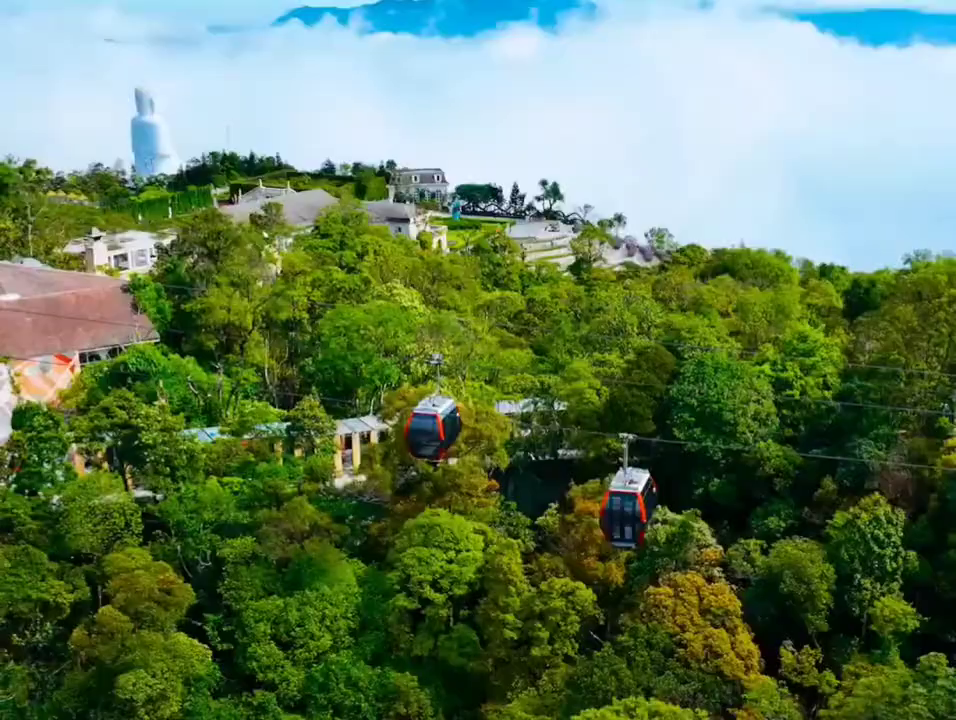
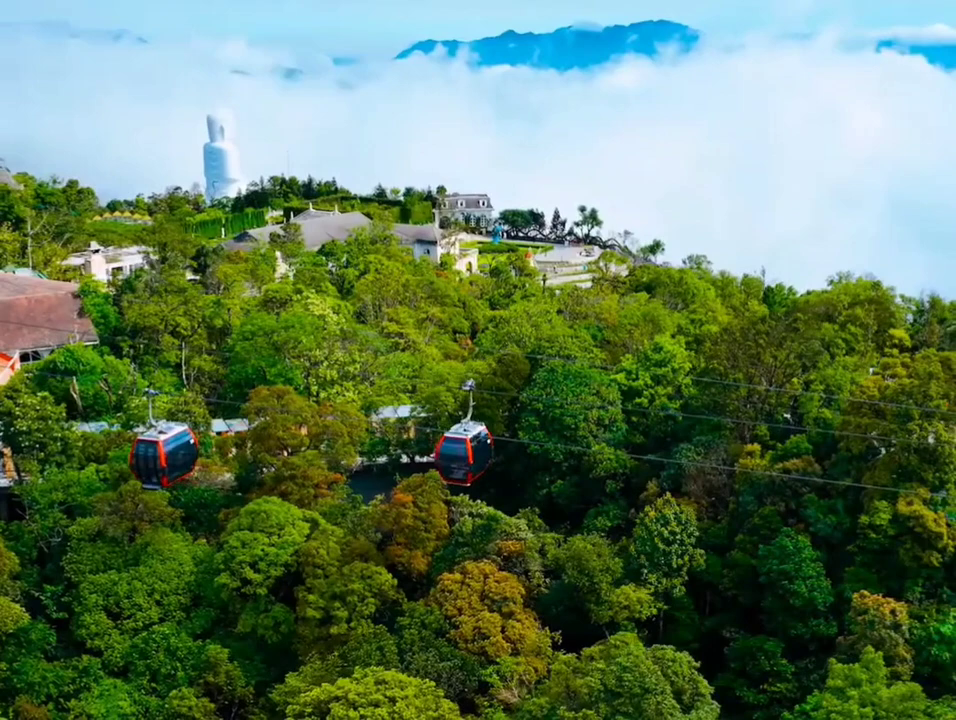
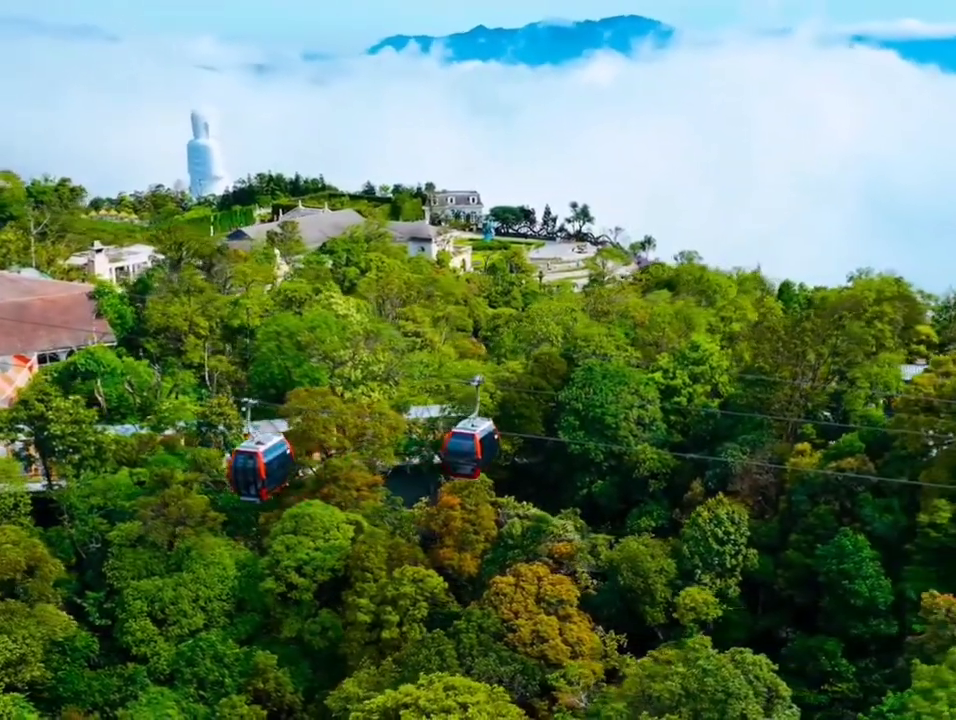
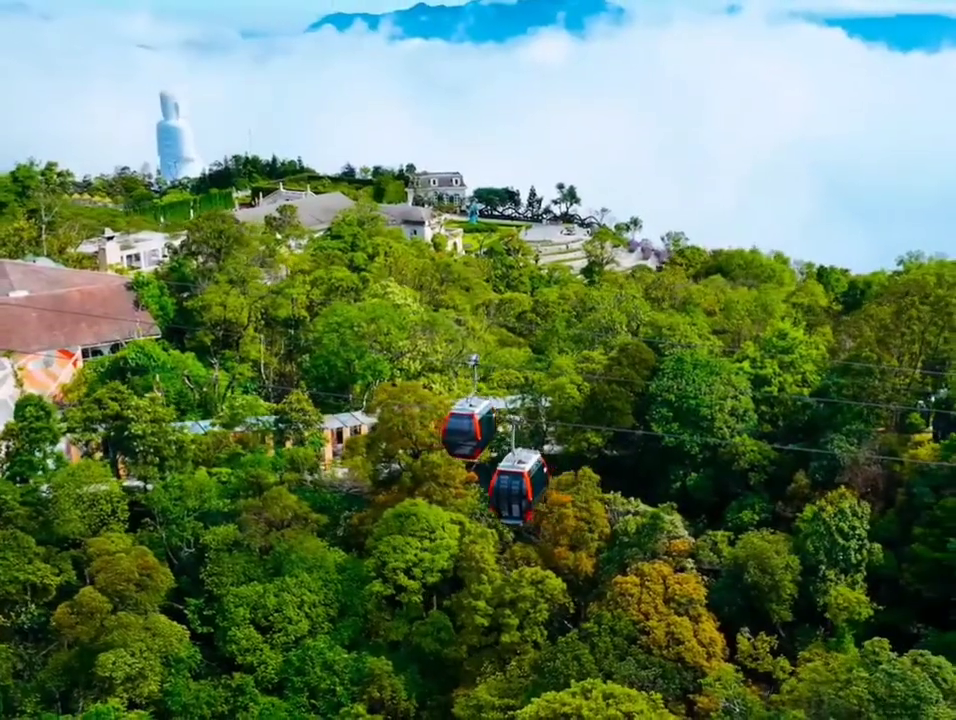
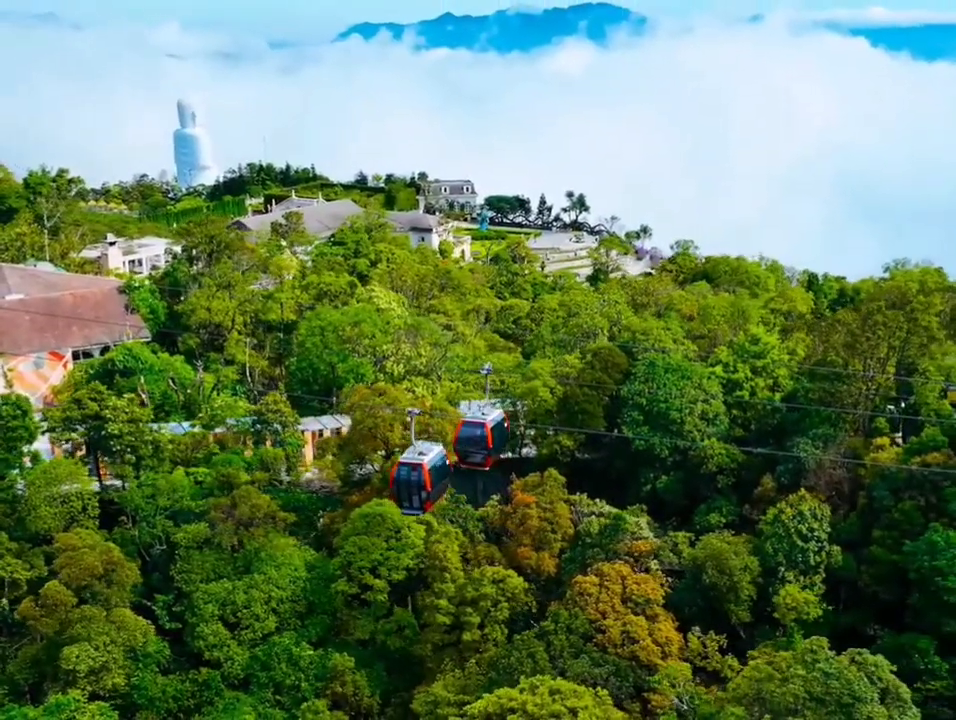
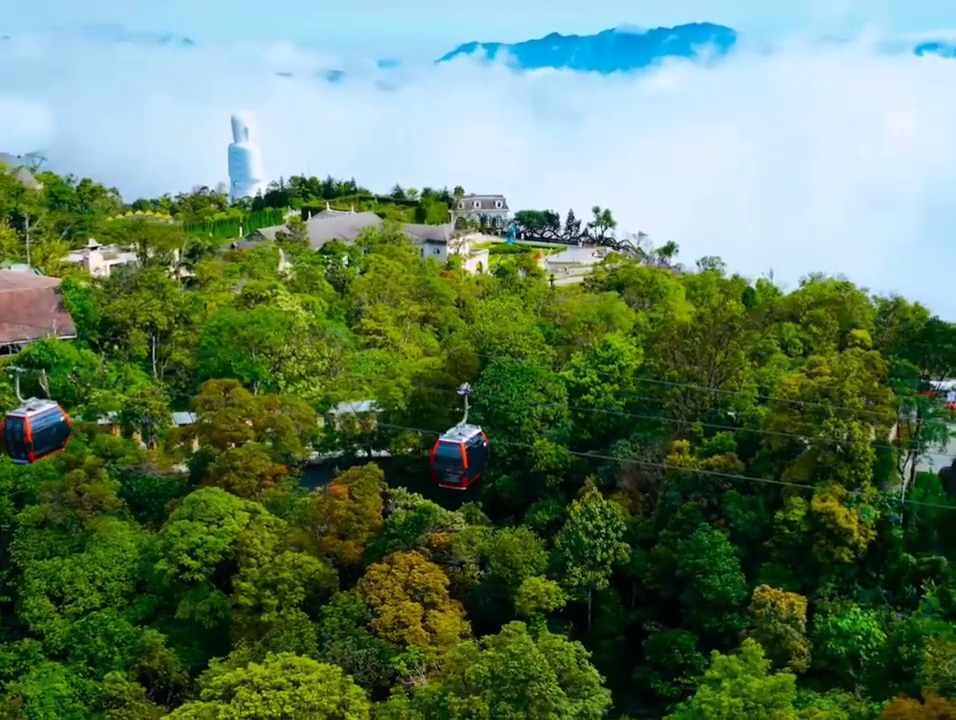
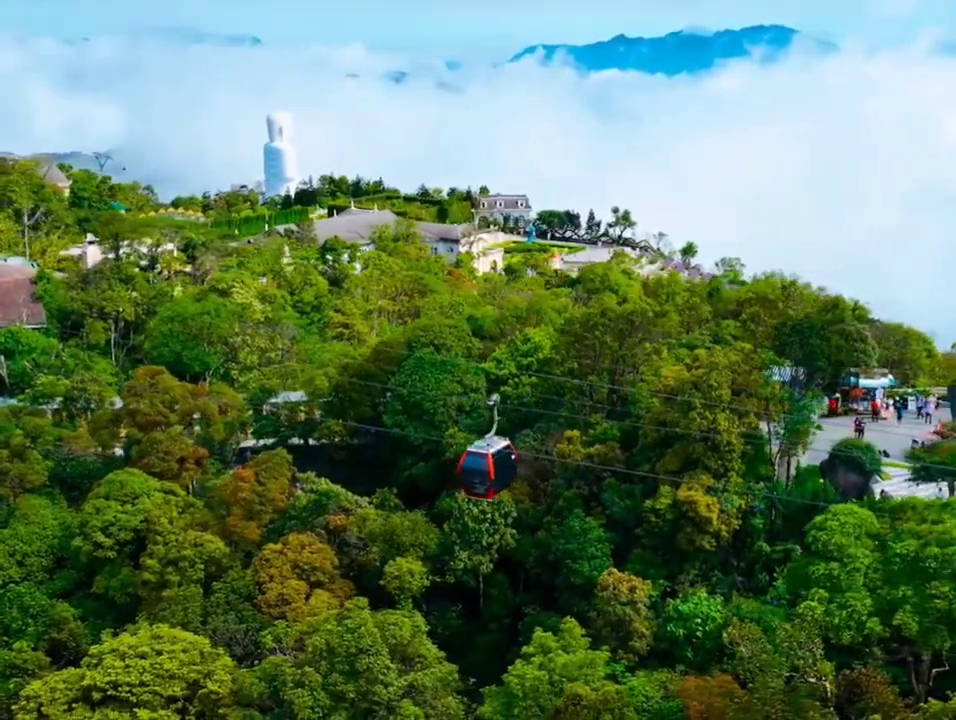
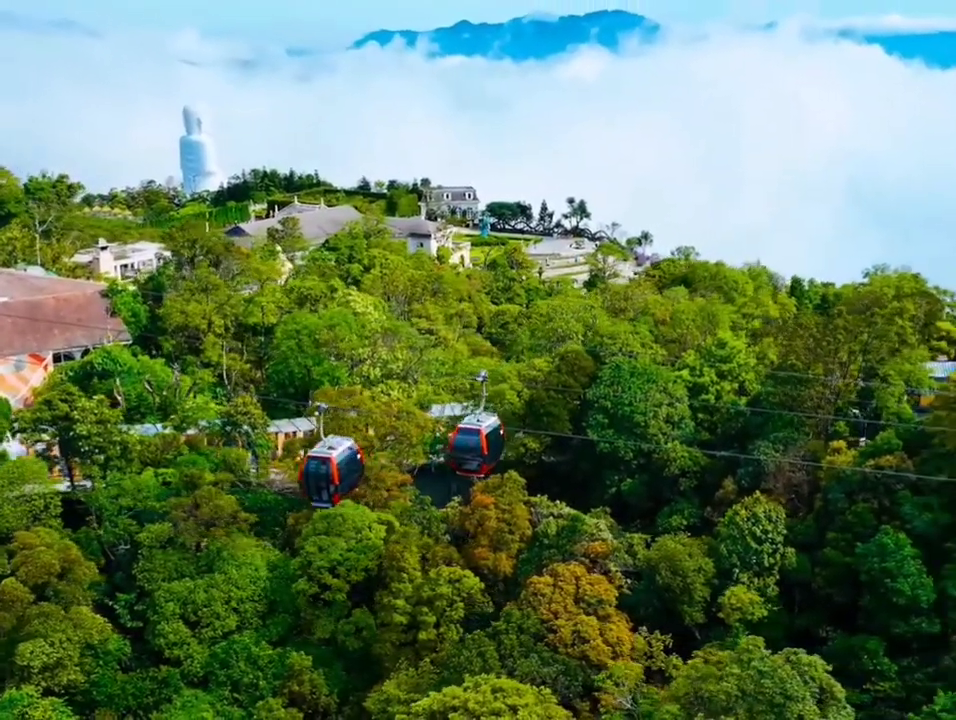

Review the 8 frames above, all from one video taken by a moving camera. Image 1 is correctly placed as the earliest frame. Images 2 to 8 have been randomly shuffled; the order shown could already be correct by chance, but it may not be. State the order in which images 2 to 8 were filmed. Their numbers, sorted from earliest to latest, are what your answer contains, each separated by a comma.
4, 5, 8, 3, 2, 6, 7
